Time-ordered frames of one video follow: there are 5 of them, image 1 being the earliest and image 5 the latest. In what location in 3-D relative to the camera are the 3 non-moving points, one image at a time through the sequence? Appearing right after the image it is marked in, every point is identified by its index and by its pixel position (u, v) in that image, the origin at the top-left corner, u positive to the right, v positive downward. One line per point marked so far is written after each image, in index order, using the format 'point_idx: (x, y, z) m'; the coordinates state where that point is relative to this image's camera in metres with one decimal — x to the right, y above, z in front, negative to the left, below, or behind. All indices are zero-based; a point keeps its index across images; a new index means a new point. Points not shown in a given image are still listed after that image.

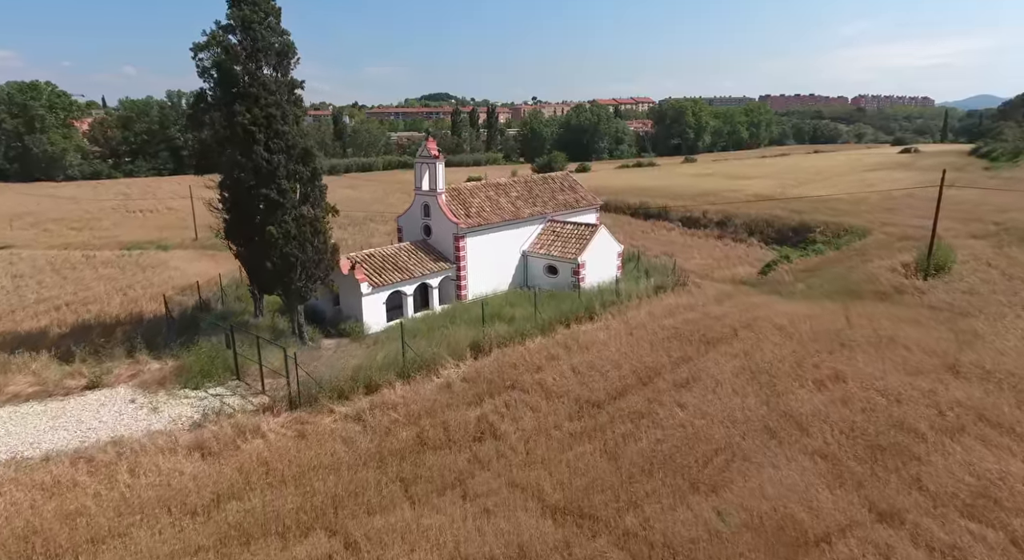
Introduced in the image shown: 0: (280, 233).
0: (-5.7, +1.1, +16.4) m
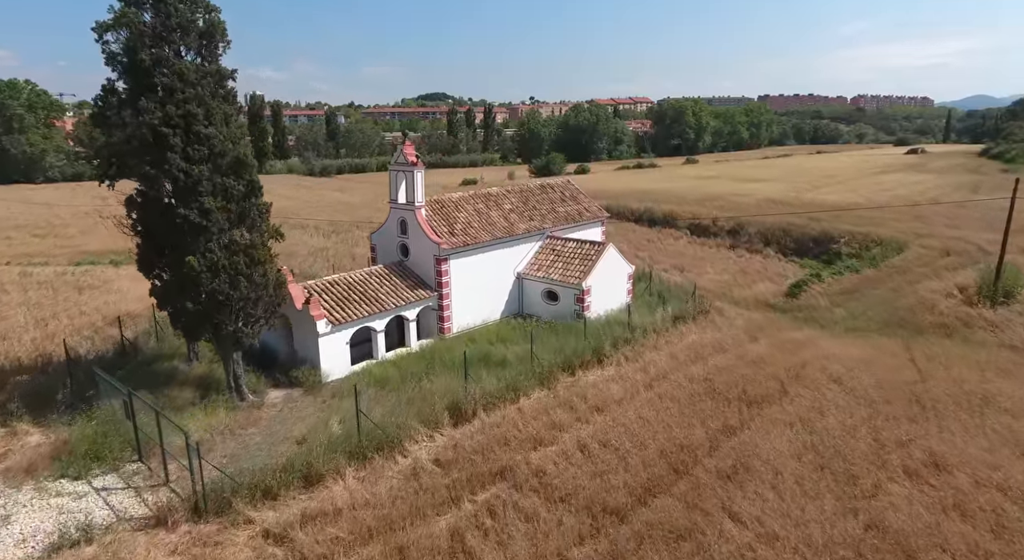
0: (-5.9, +0.3, +12.8) m
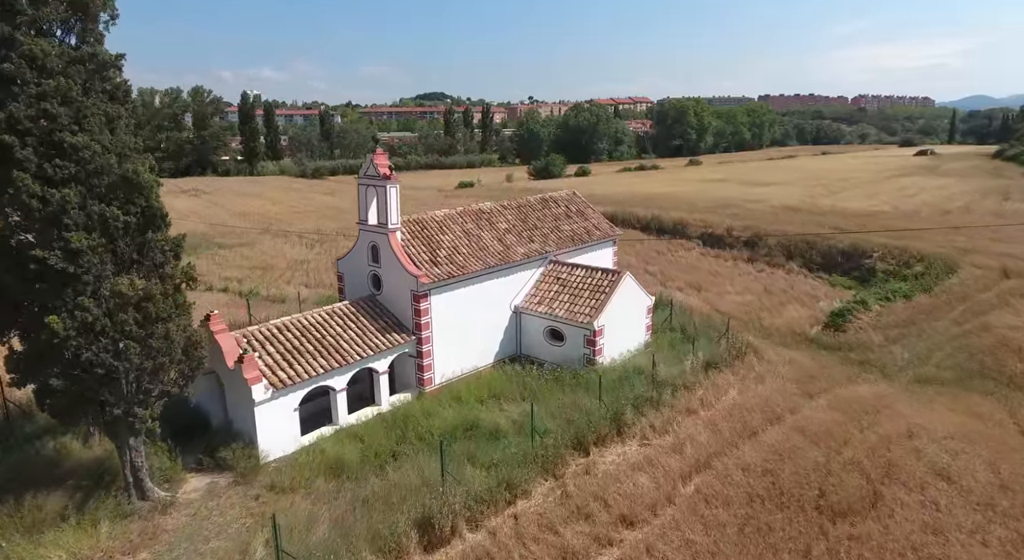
0: (-5.9, -0.7, +9.1) m
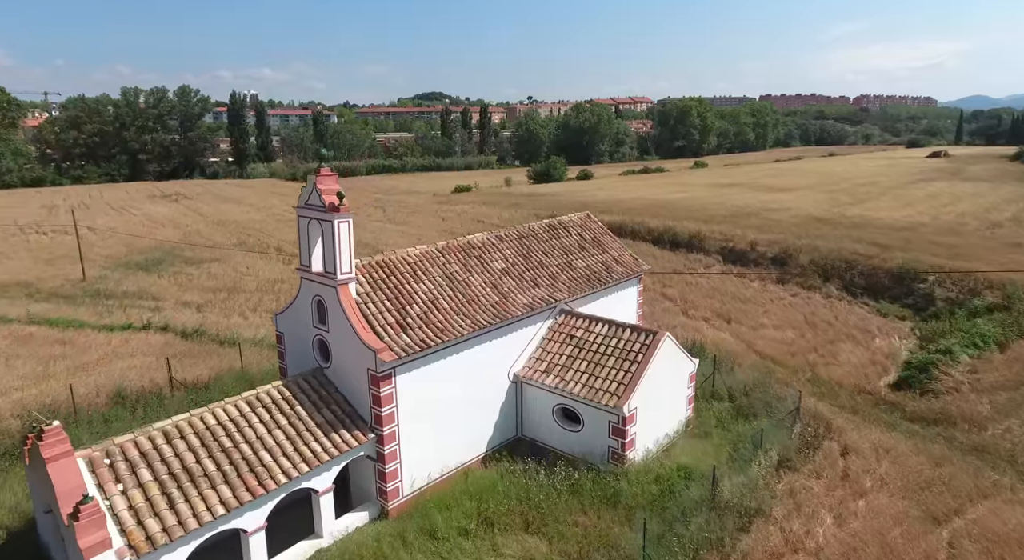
0: (-6.0, -1.8, +4.6) m
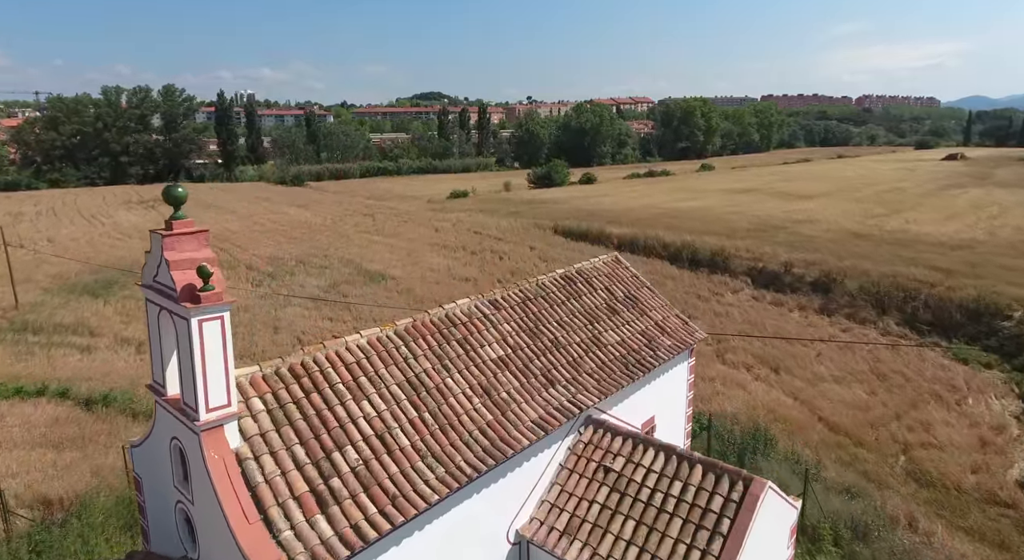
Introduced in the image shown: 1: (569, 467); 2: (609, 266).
0: (-5.9, -3.2, -0.4) m
1: (+0.8, -2.5, +8.9) m
2: (+1.9, +0.3, +12.8) m
